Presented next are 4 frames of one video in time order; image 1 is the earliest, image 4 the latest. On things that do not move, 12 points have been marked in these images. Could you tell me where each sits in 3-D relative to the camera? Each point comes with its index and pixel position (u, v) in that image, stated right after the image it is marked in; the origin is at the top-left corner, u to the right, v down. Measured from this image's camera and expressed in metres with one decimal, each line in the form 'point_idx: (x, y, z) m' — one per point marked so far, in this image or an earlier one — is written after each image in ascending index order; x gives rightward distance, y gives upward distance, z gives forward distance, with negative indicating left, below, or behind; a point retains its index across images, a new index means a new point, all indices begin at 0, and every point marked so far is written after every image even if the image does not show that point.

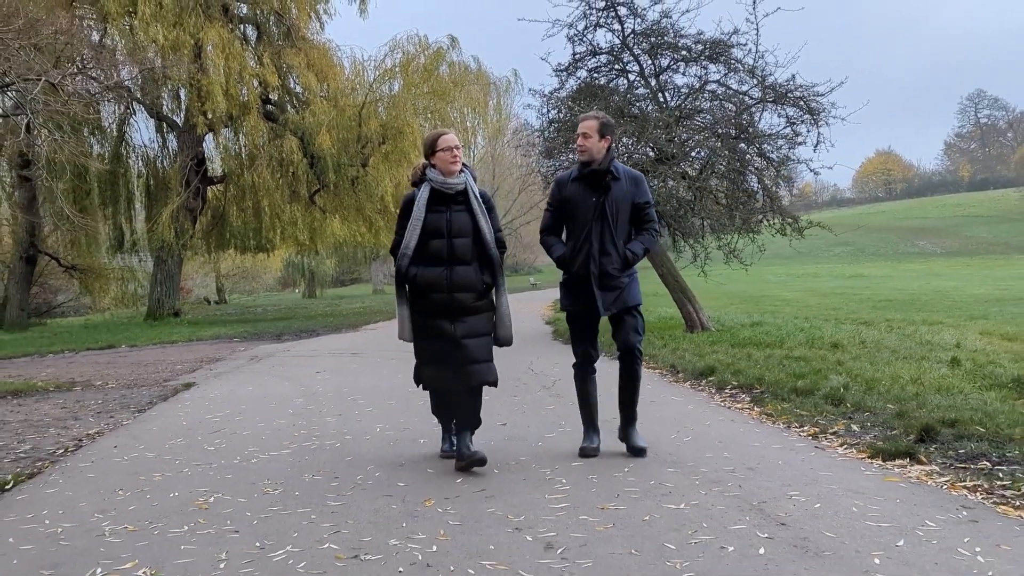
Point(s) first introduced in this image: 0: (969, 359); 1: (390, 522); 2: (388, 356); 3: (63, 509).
0: (+3.2, -0.5, +8.0) m
1: (-0.4, -0.7, +3.4) m
2: (-1.2, -0.6, +10.5) m
3: (-1.5, -0.7, +3.9) m
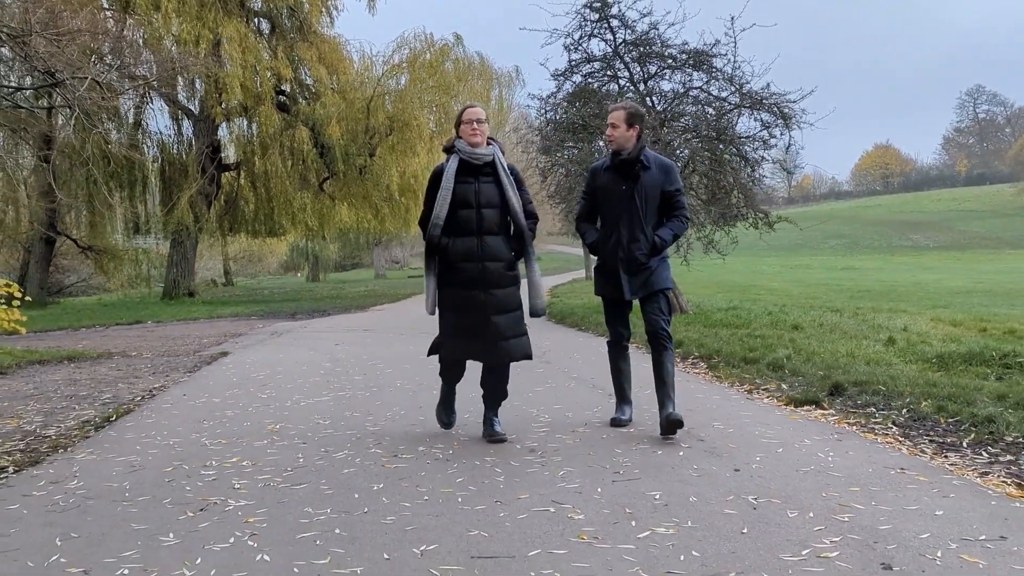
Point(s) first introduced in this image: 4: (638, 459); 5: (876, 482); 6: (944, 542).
0: (+3.2, -0.4, +9.2) m
1: (-0.4, -0.6, +4.6) m
2: (-1.2, -0.5, +11.7) m
3: (-1.5, -0.6, +5.1) m
4: (+0.4, -0.6, +3.9) m
5: (+1.1, -0.6, +3.5) m
6: (+1.1, -0.6, +2.8) m
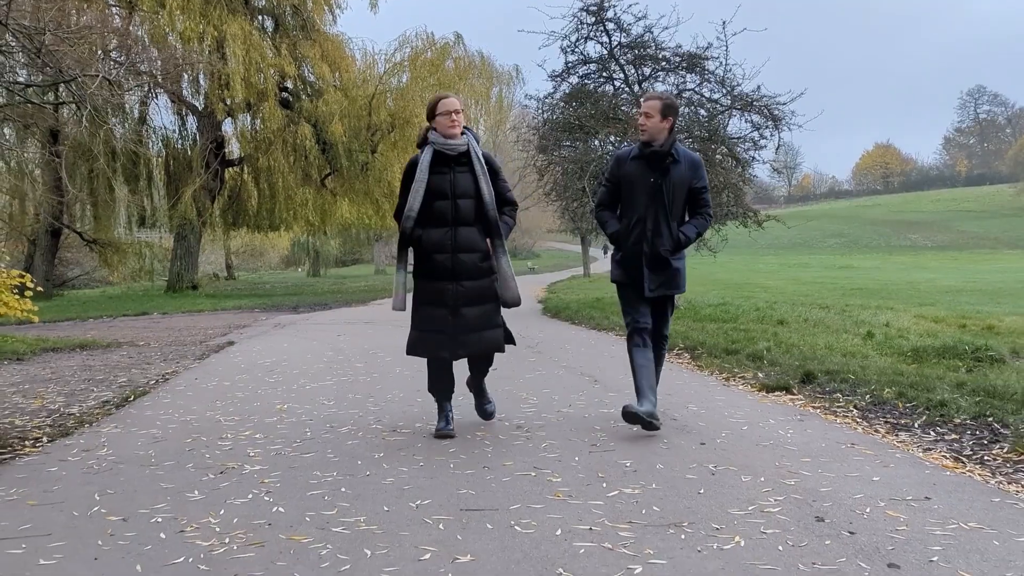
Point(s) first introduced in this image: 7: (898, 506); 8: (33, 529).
0: (+3.1, -0.4, +9.6) m
1: (-0.4, -0.6, +5.0) m
2: (-1.2, -0.4, +12.1) m
3: (-1.6, -0.6, +5.5) m
4: (+0.4, -0.6, +4.3) m
5: (+1.1, -0.6, +3.9) m
6: (+1.0, -0.6, +3.2) m
7: (+1.1, -0.6, +3.1) m
8: (-1.3, -0.6, +3.0) m
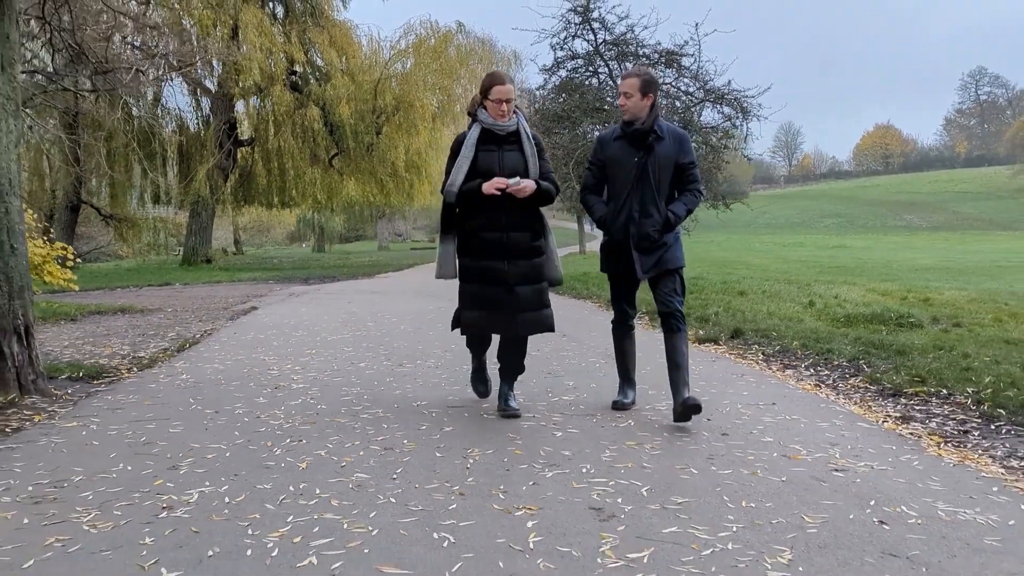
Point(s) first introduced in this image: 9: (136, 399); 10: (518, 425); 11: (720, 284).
0: (+3.0, -0.2, +11.0) m
1: (-0.5, -0.4, +6.4) m
2: (-1.3, -0.1, +13.4) m
3: (-1.7, -0.4, +6.9) m
4: (+0.3, -0.4, +5.7) m
5: (+1.0, -0.4, +5.3) m
6: (+0.9, -0.5, +4.6) m
7: (+1.0, -0.5, +4.5) m
8: (-1.4, -0.5, +4.4) m
9: (-1.6, -0.5, +4.8) m
10: (0.0, -0.5, +4.1) m
11: (+2.5, 0.0, +13.5) m
